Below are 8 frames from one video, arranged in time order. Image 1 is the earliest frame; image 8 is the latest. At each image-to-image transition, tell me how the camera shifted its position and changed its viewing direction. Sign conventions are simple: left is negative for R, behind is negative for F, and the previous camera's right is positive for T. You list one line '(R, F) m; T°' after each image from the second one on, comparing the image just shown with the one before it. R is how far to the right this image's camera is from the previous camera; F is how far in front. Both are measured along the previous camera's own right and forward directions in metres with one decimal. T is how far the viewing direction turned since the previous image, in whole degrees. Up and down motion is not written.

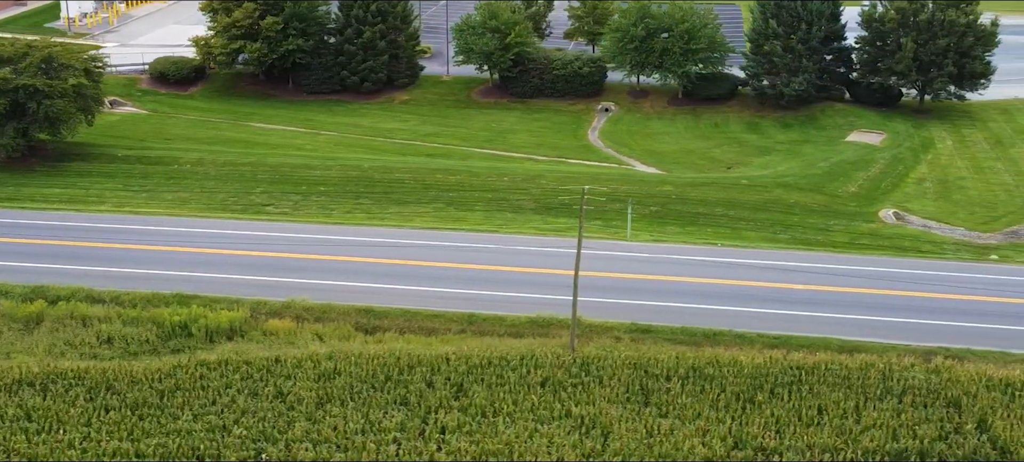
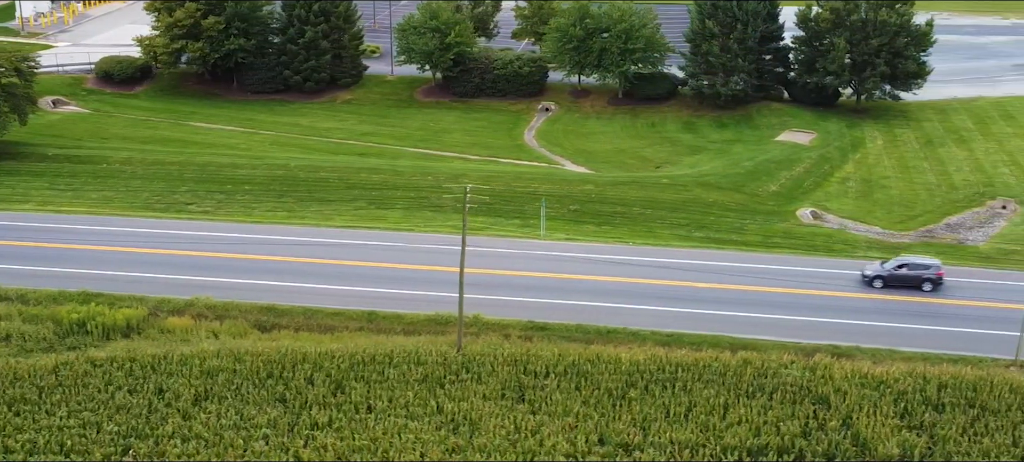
(+2.8, -0.1) m; 0°
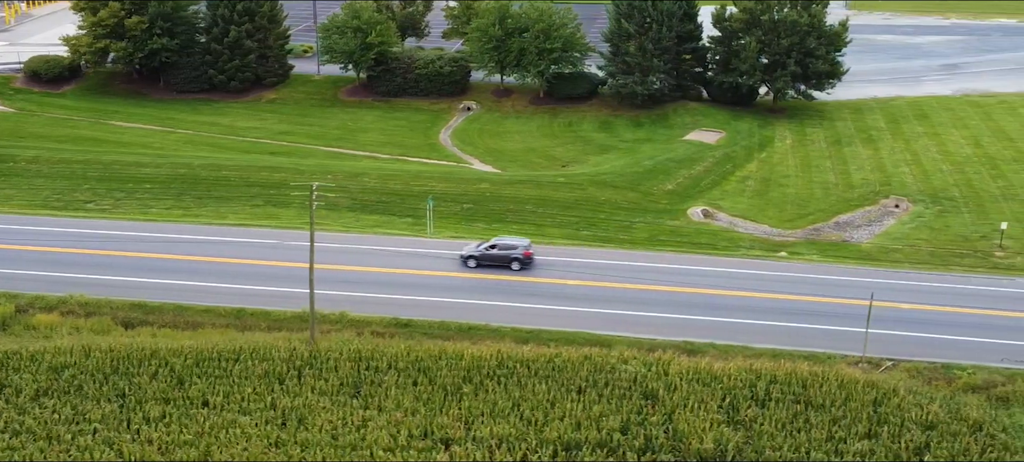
(+3.7, -0.2) m; 0°
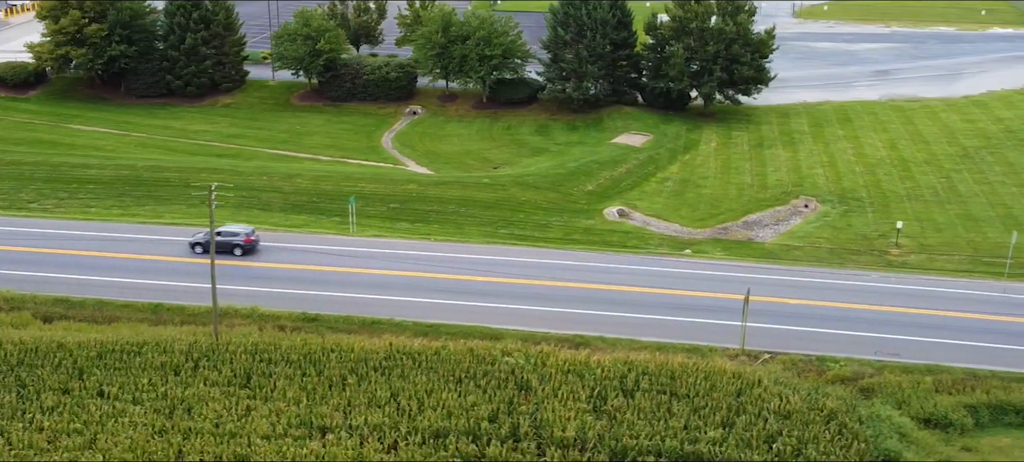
(+2.8, -1.1) m; 0°
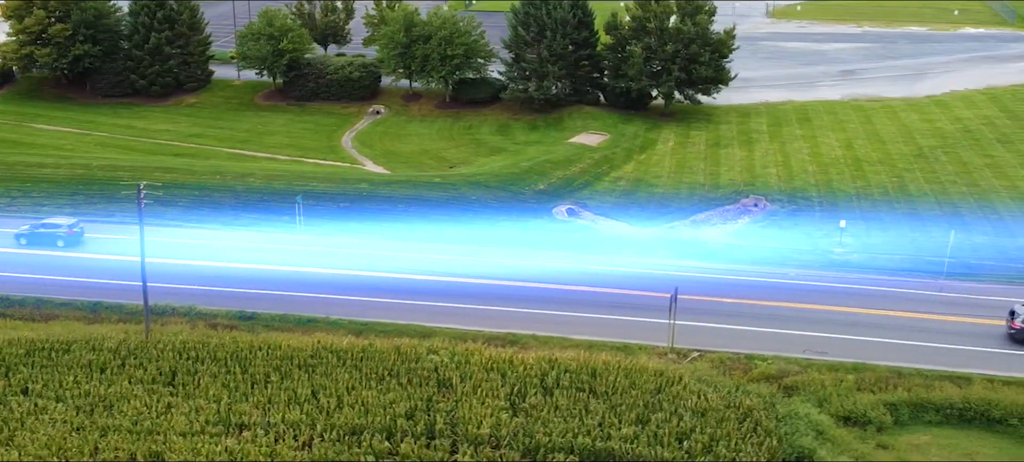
(+1.9, -0.1) m; 0°
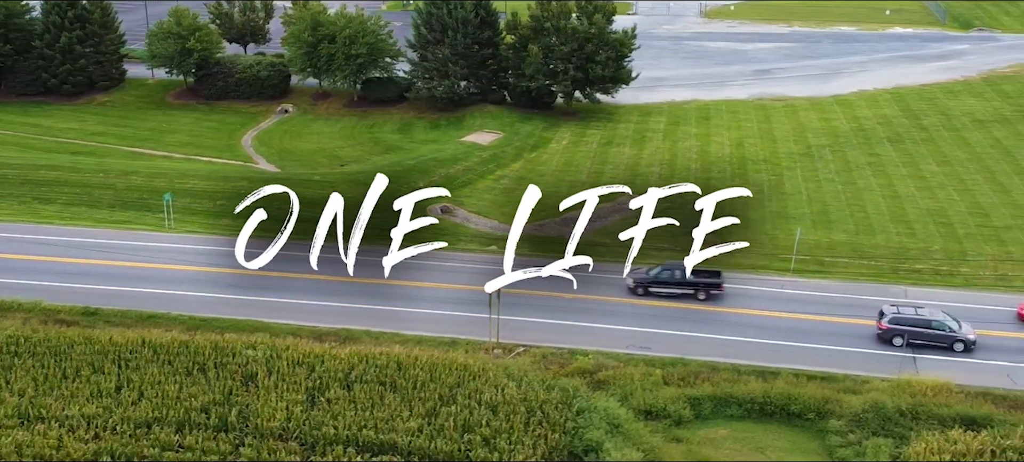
(+4.7, -0.3) m; 0°
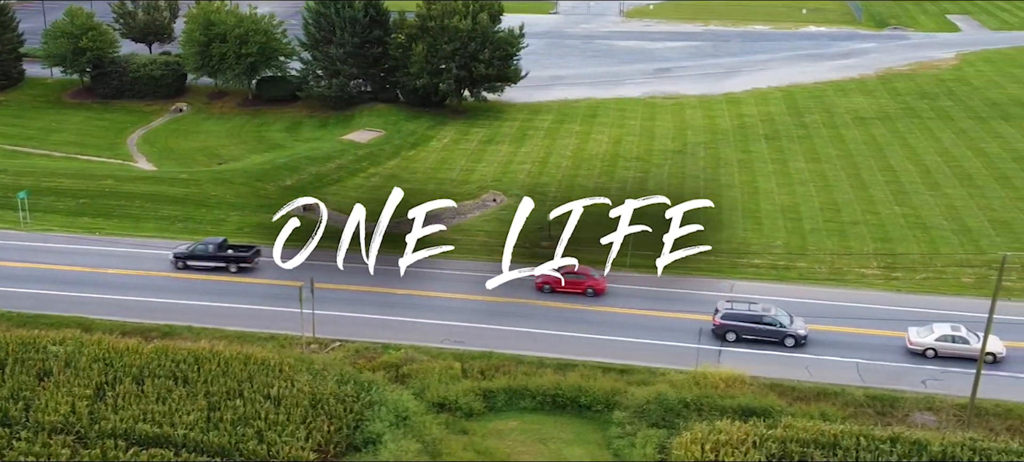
(+4.6, -0.3) m; +1°
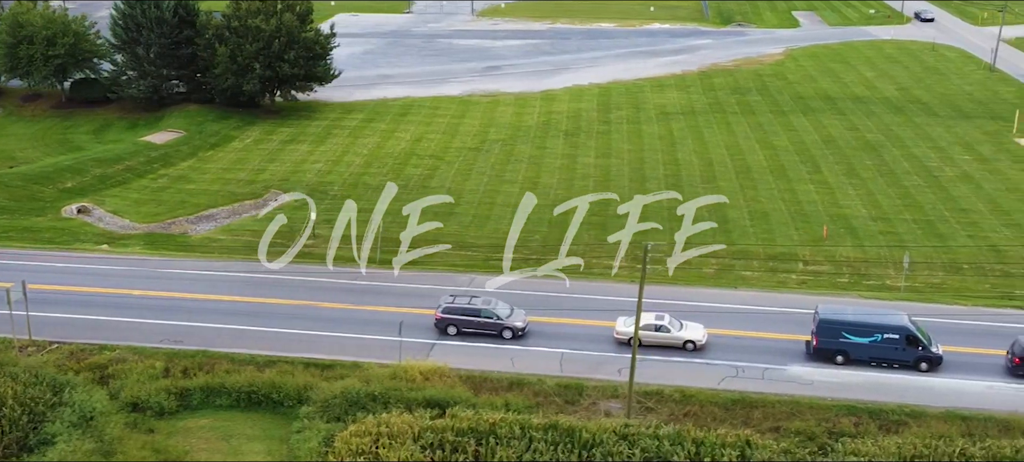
(+6.0, -0.4) m; +3°
